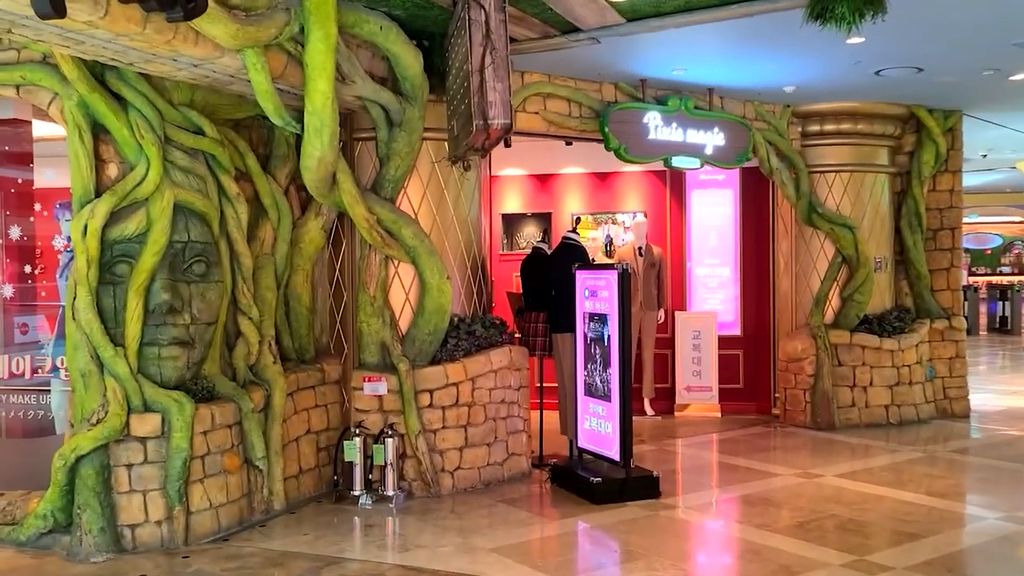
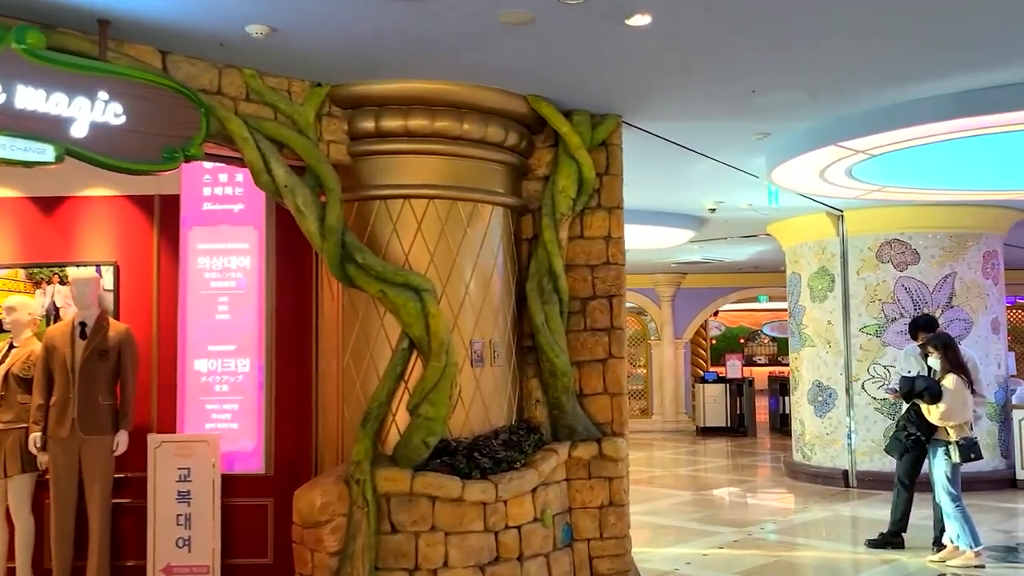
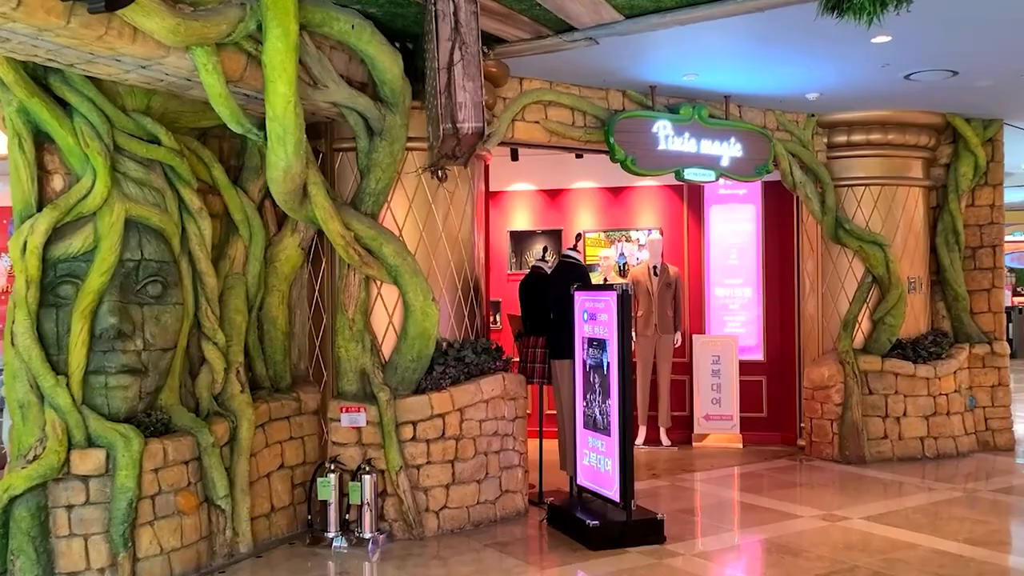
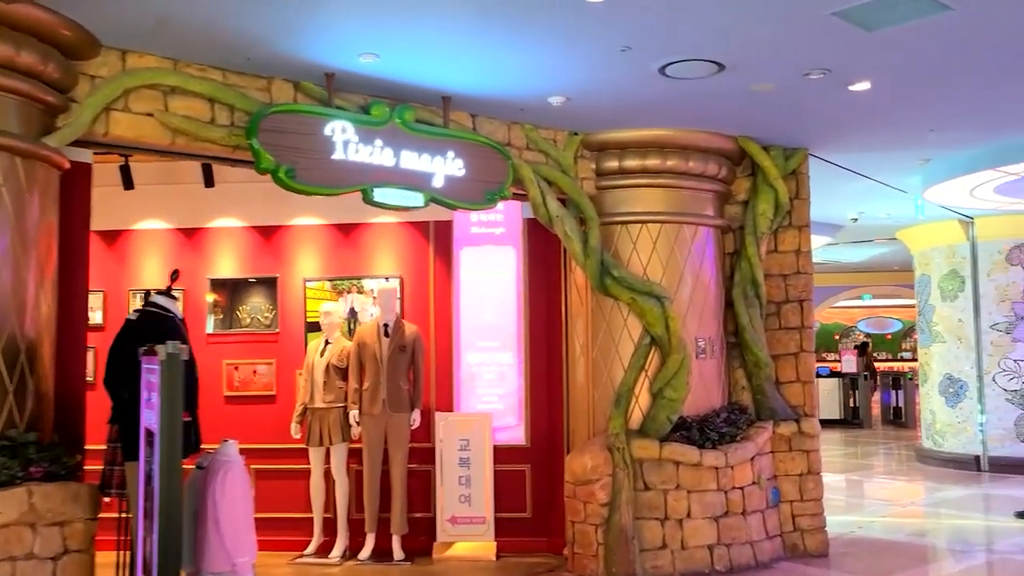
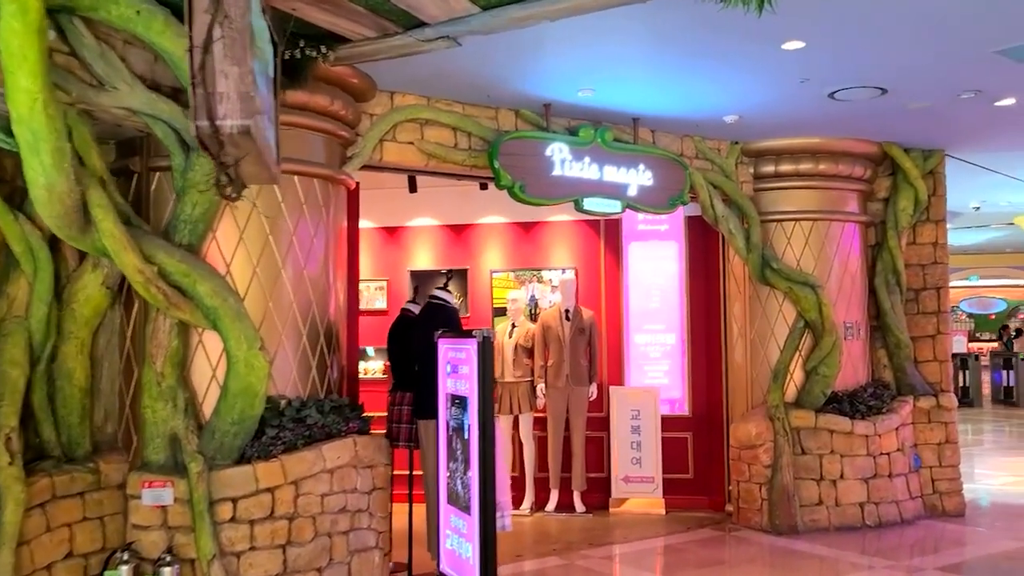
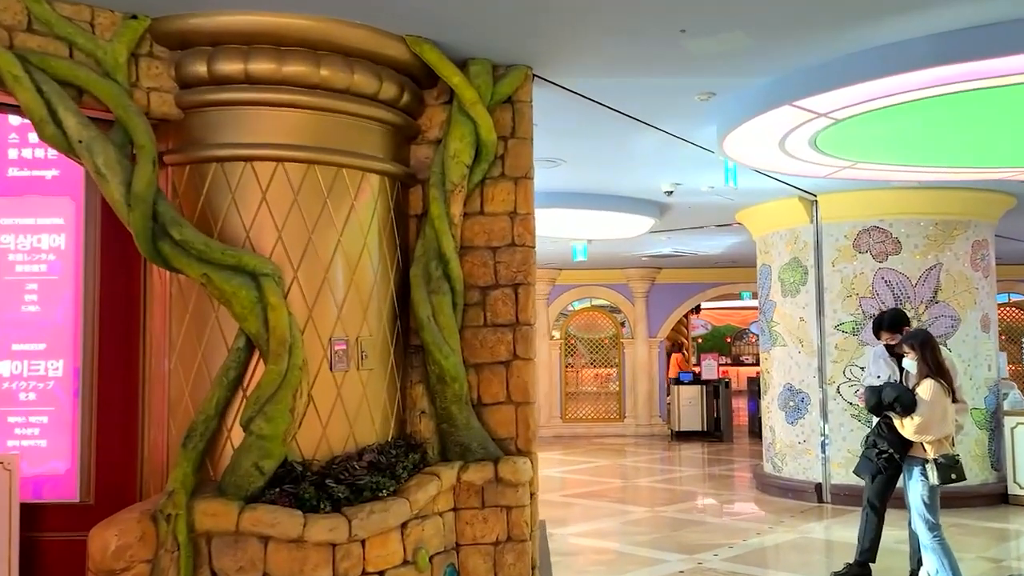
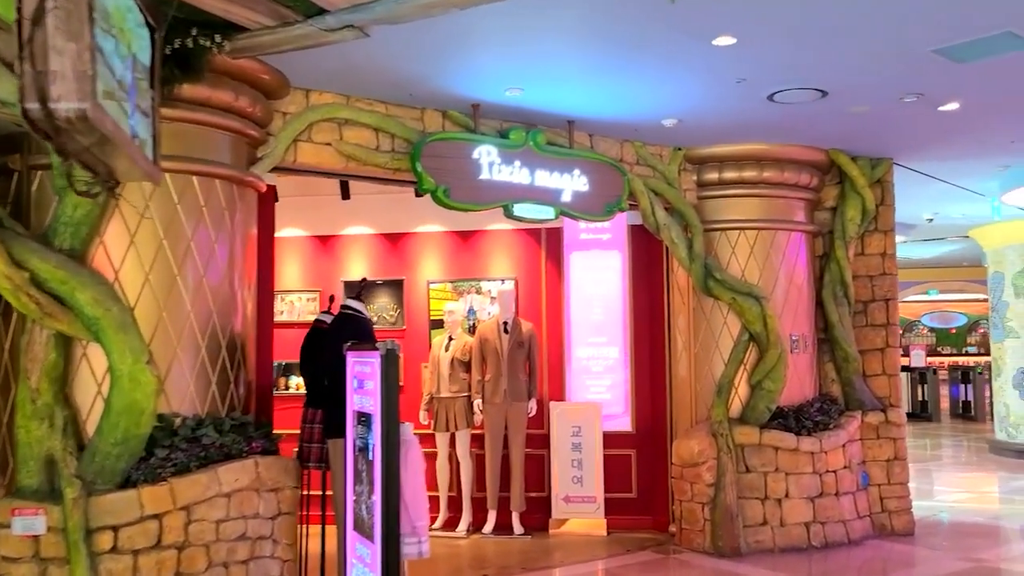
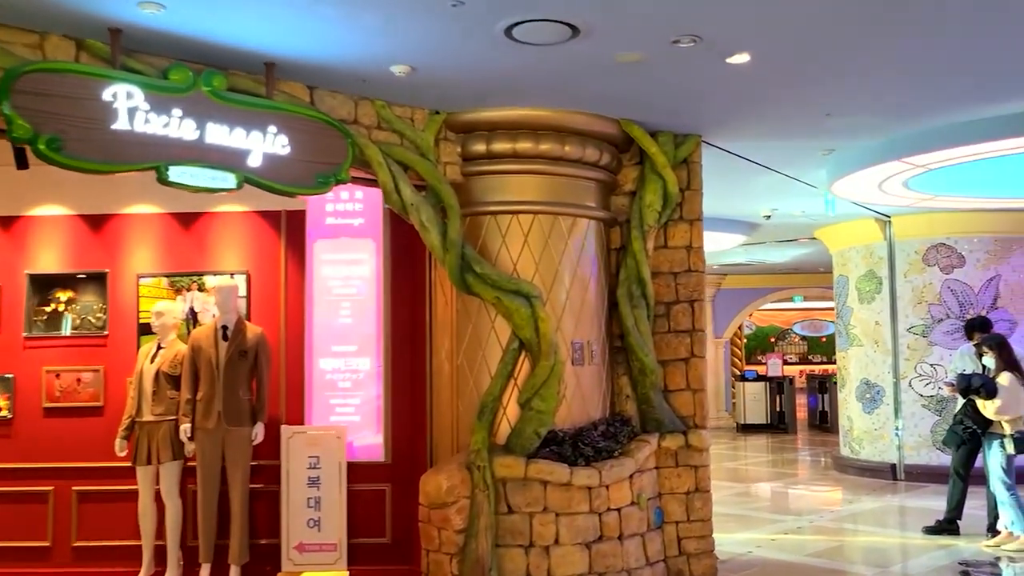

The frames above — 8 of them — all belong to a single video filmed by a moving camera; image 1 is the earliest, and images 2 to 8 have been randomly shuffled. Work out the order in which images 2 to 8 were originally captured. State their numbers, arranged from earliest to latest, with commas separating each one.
3, 5, 7, 4, 8, 2, 6
